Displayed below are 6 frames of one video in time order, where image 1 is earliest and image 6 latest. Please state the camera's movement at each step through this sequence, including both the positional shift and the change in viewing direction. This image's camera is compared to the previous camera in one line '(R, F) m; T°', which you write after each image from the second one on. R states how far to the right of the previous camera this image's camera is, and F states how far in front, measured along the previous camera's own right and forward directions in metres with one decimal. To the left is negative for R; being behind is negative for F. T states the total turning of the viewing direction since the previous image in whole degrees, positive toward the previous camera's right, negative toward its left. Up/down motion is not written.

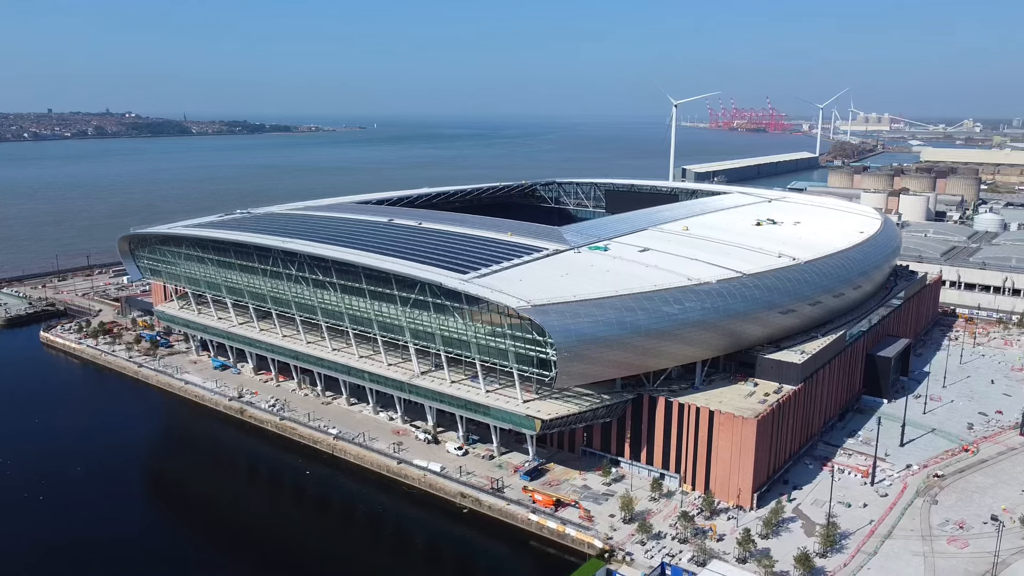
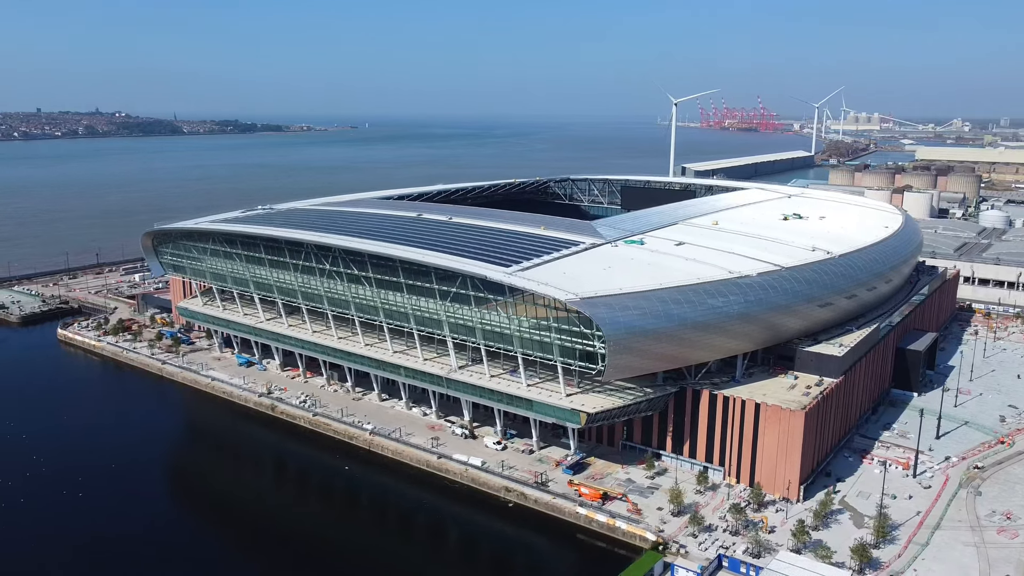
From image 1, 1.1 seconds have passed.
(-1.9, +0.1) m; +1°
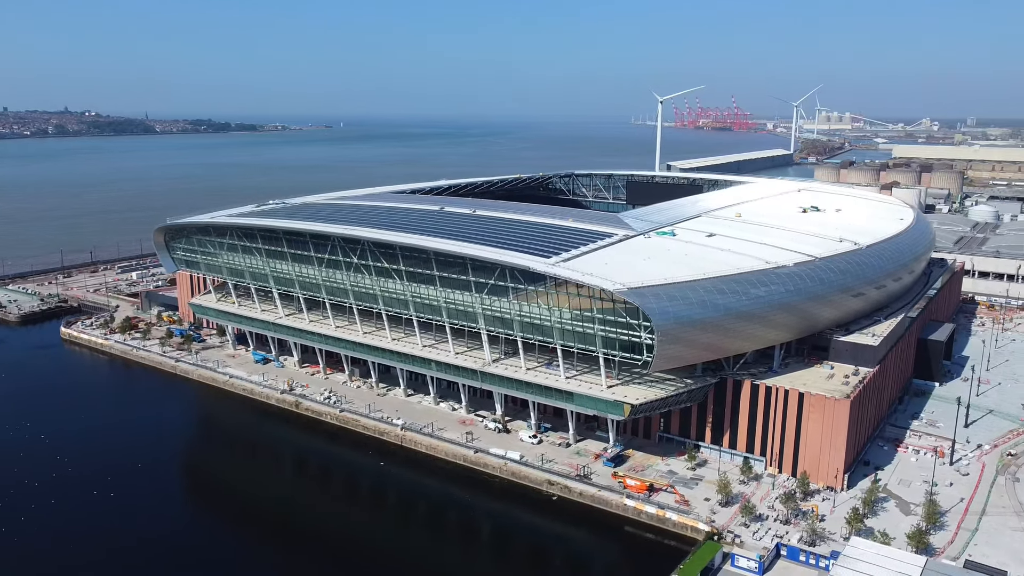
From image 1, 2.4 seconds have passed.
(-2.3, +0.3) m; +2°
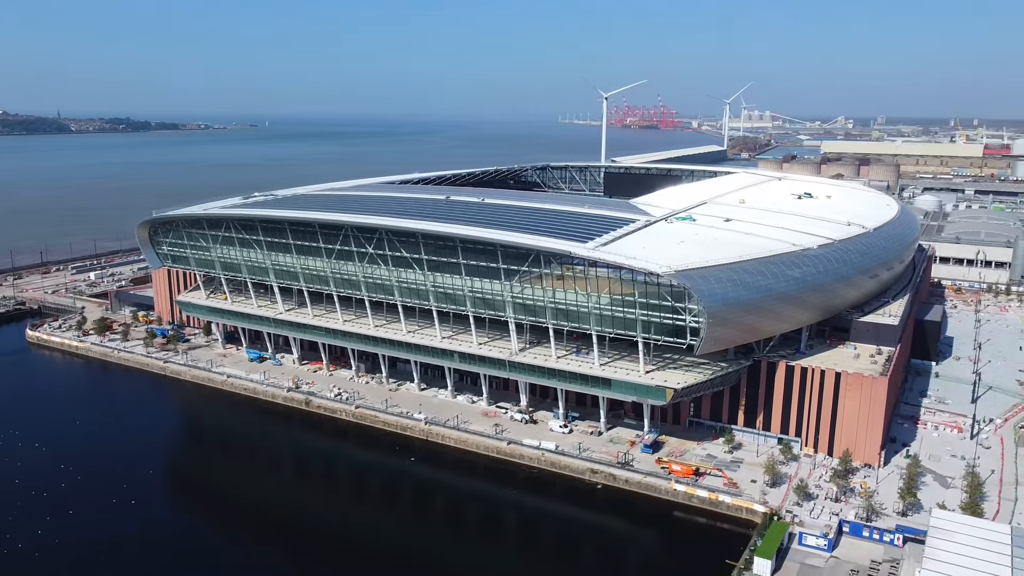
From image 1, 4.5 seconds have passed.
(-3.6, +0.8) m; +5°
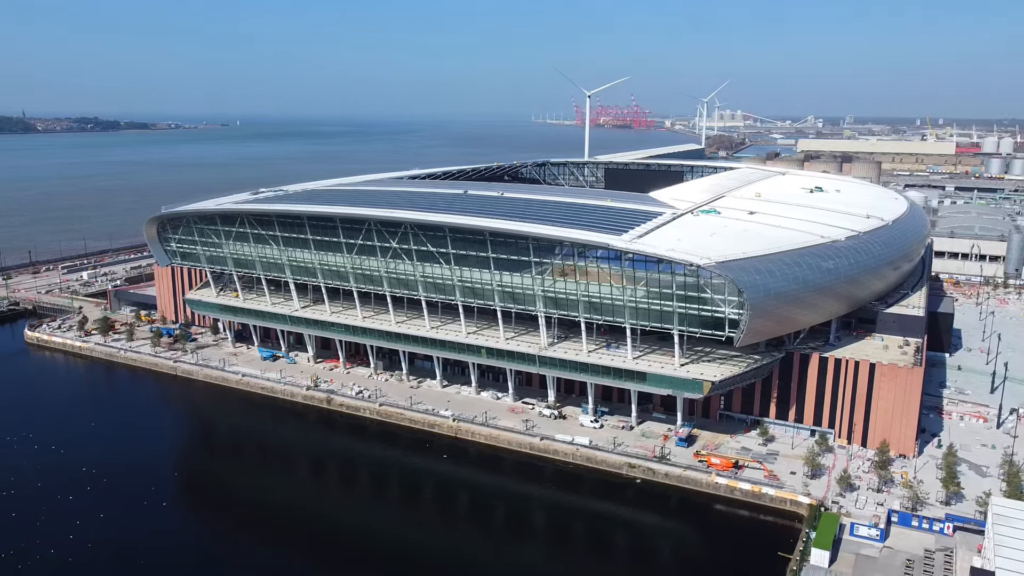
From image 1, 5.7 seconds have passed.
(-2.1, +0.4) m; +2°
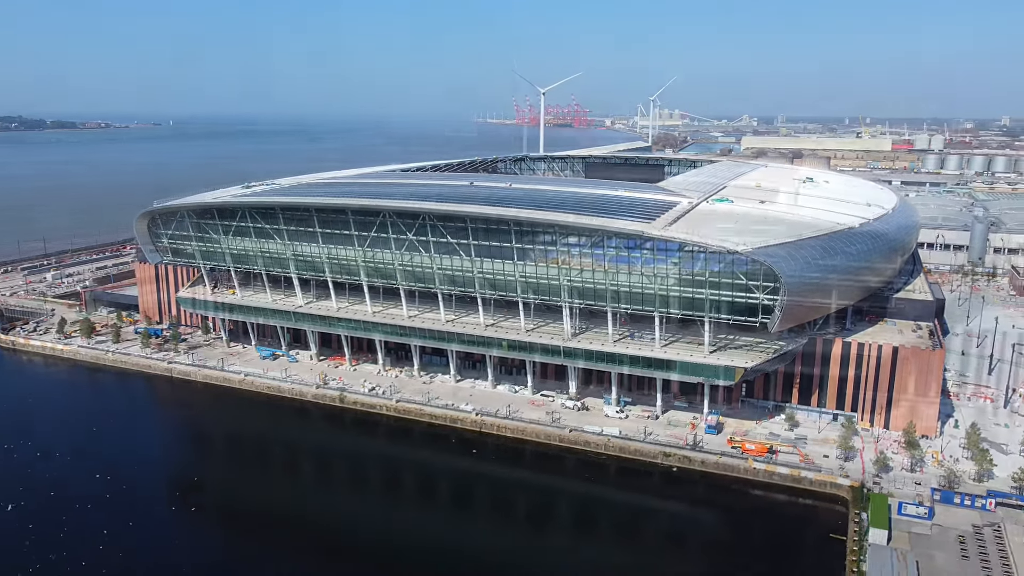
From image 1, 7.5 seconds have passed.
(-3.0, +0.6) m; +4°
